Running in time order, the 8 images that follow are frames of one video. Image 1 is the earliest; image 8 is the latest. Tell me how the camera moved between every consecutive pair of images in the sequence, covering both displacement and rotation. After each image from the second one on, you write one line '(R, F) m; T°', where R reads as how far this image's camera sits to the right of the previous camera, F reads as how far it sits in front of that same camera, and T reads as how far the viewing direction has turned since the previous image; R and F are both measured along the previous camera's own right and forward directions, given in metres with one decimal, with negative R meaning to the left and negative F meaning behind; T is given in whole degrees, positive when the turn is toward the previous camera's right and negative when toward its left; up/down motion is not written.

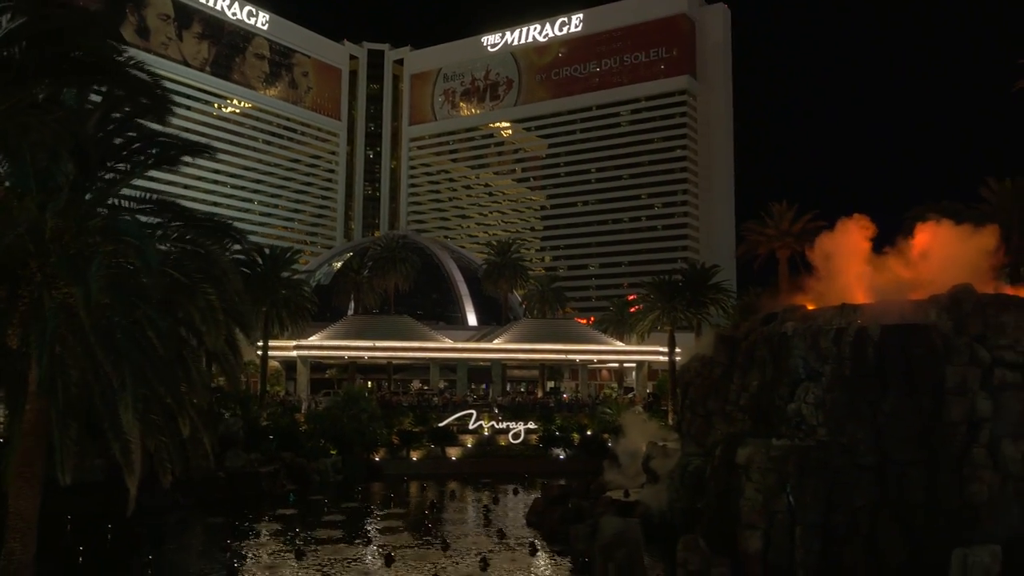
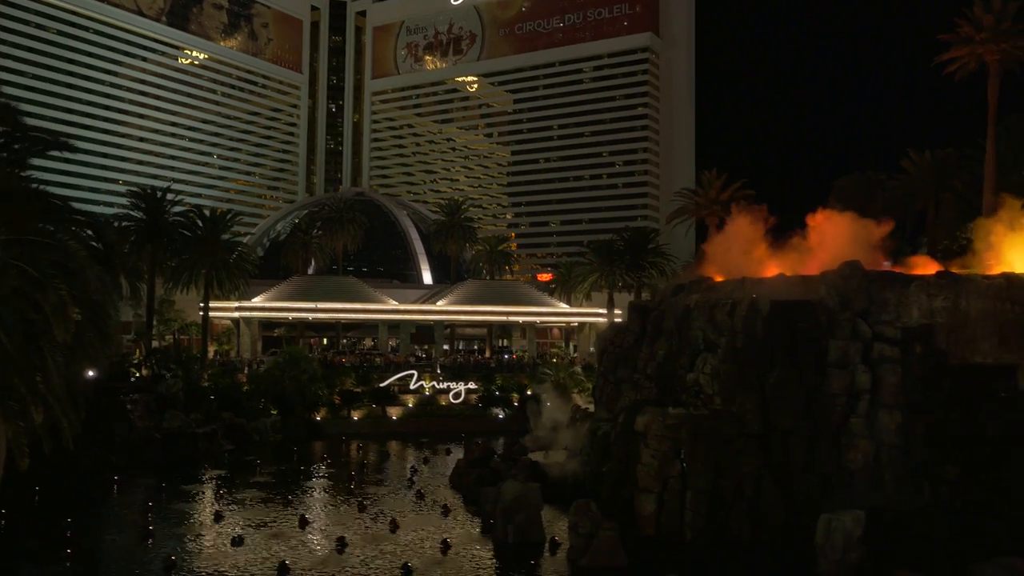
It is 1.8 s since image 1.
(+1.4, -0.6) m; +2°
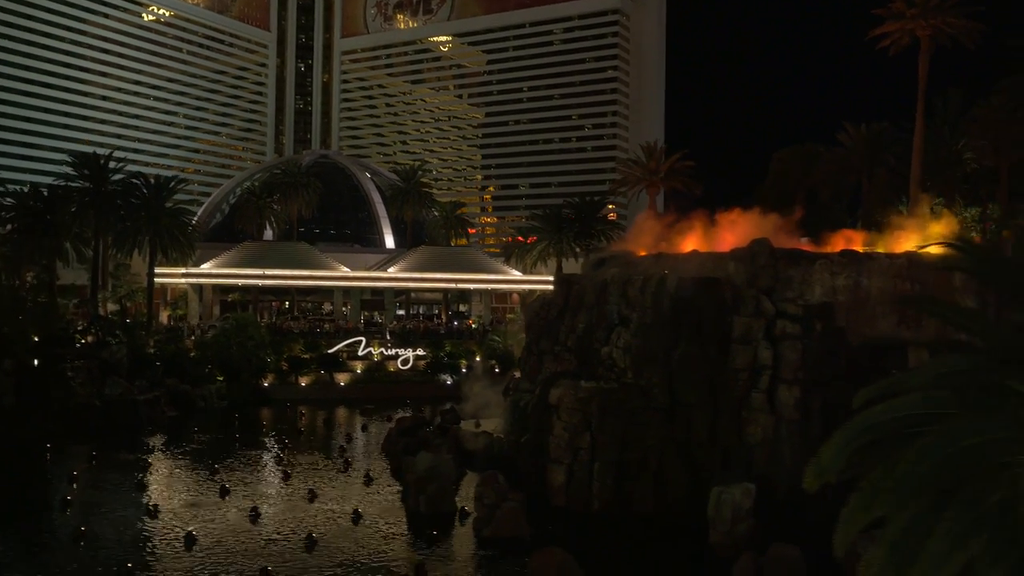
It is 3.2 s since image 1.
(+1.5, -0.3) m; +1°
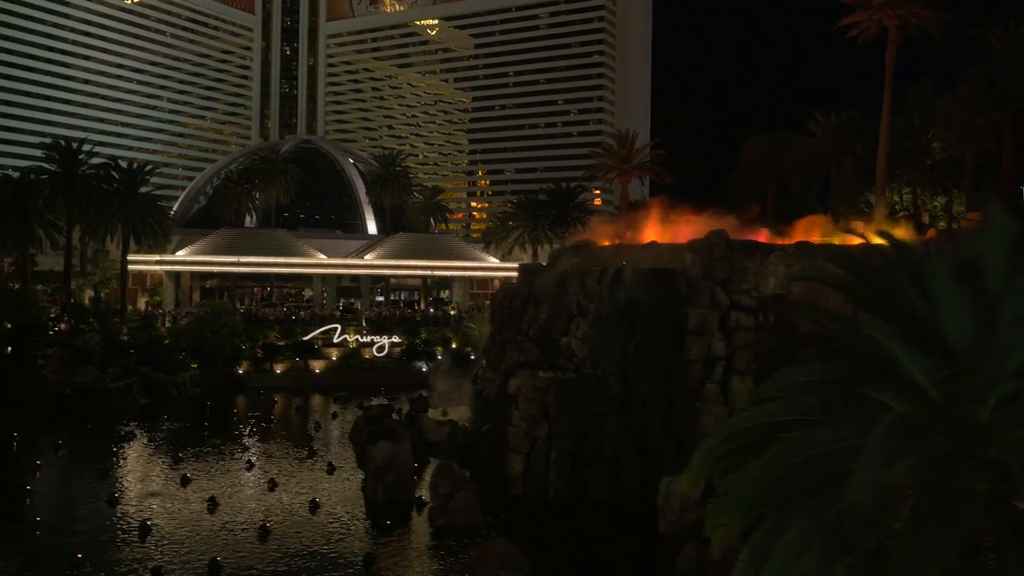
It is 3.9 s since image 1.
(+0.8, -0.1) m; +1°
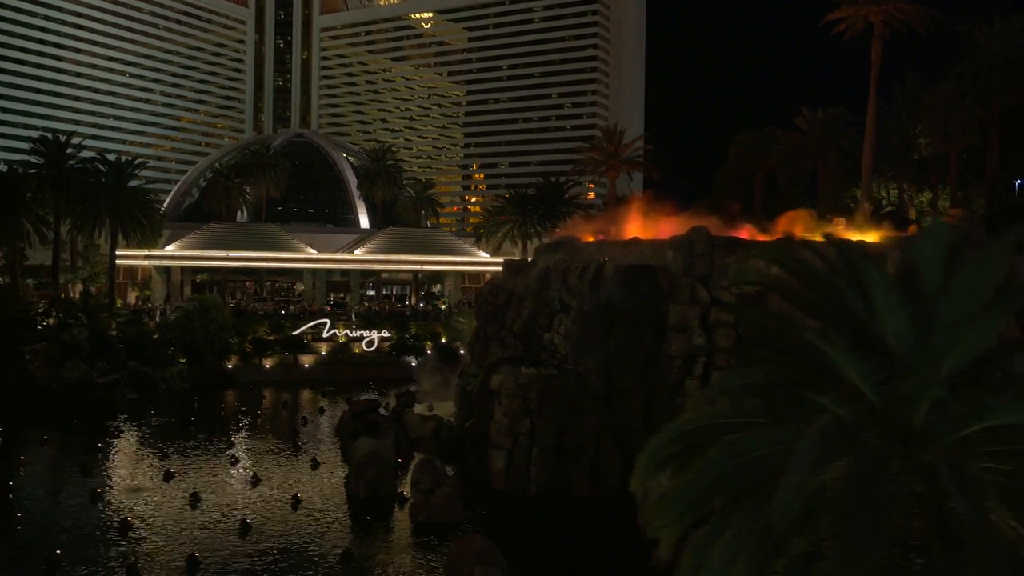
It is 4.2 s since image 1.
(+0.3, -0.1) m; 0°
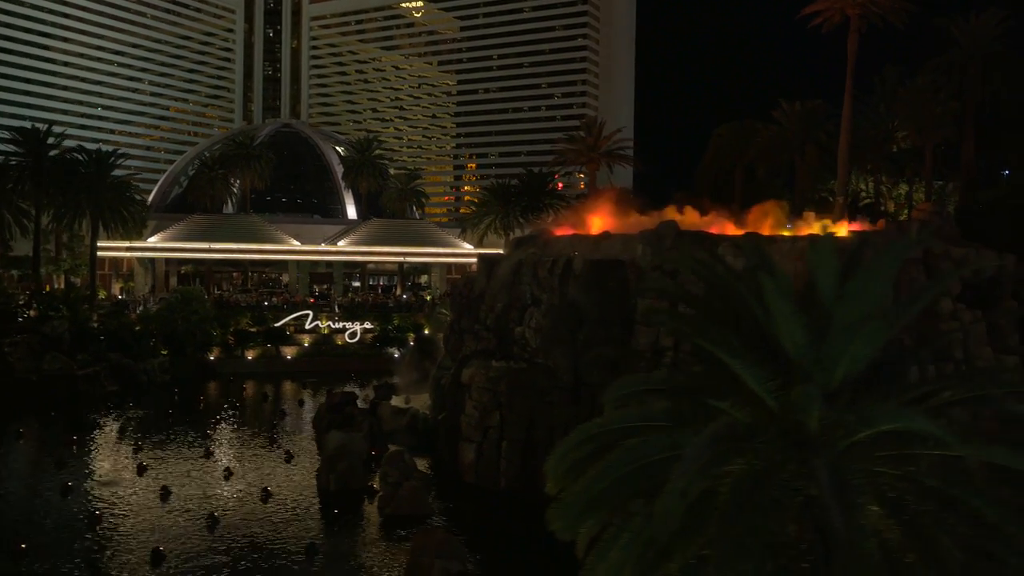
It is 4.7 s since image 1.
(+0.5, -0.1) m; 0°
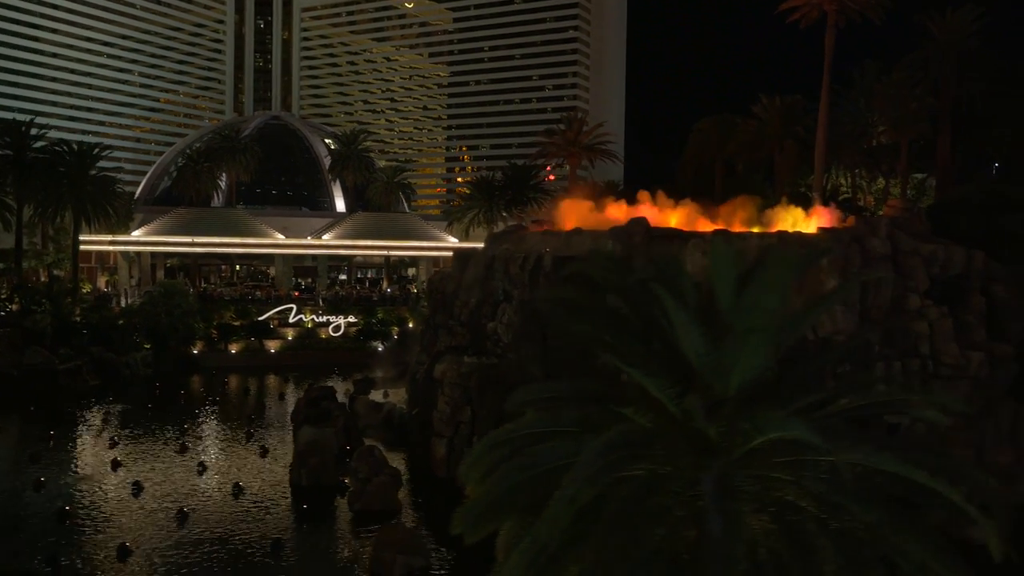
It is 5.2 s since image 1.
(+0.6, -0.1) m; 0°
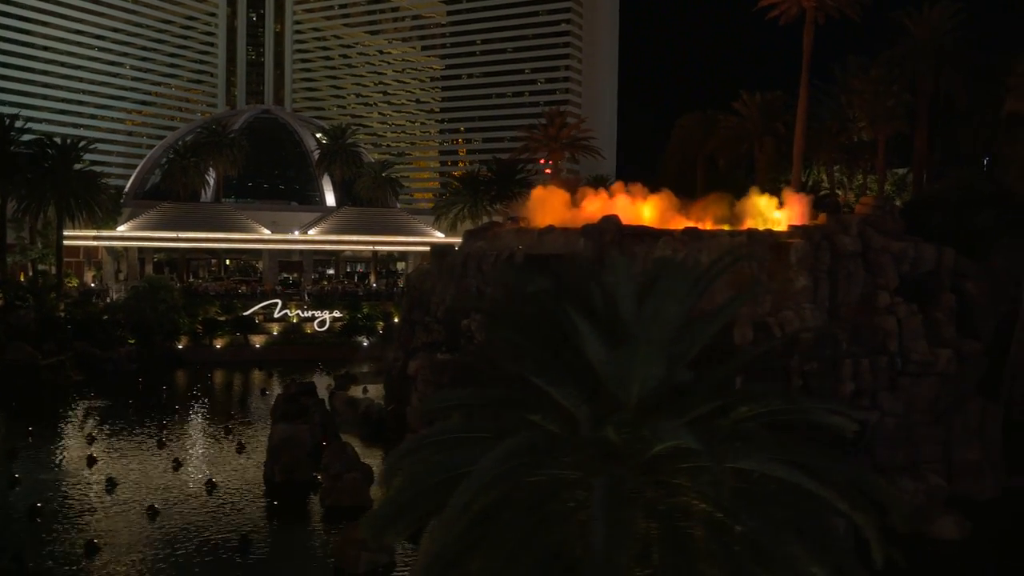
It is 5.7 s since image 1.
(+0.6, -0.1) m; 0°
